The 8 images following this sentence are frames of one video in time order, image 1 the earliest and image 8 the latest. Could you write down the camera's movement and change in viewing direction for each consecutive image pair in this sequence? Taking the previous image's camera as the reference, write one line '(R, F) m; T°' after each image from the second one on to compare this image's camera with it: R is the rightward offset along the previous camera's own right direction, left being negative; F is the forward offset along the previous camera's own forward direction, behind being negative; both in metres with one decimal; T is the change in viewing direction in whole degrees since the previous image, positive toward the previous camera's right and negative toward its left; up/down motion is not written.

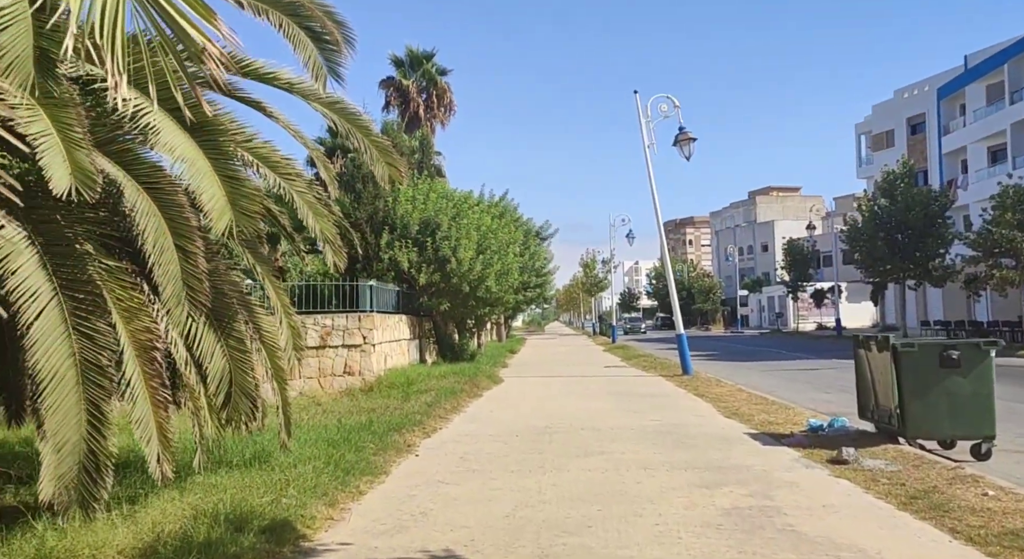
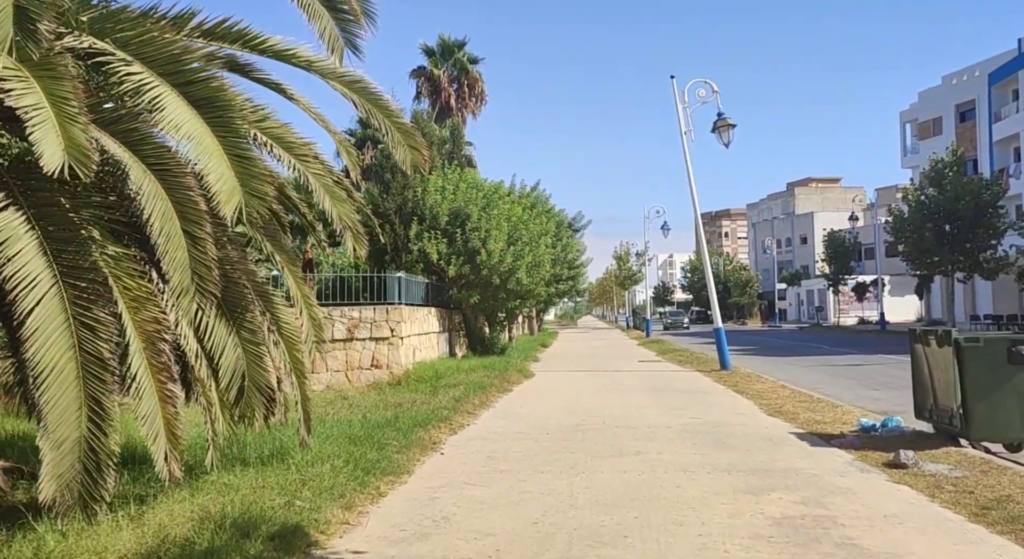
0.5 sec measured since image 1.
(0.0, +0.5) m; -2°
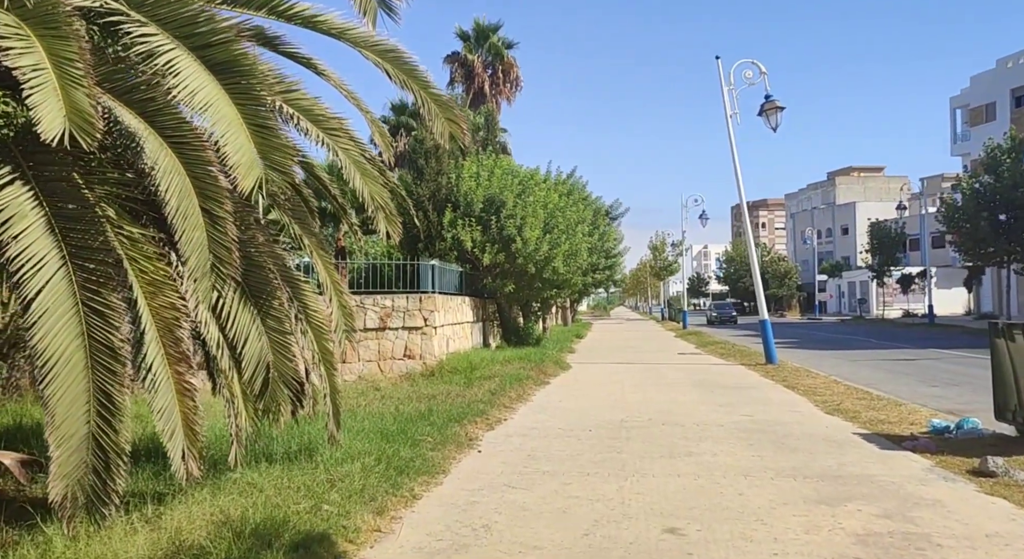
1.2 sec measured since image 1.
(-0.1, +0.6) m; -2°
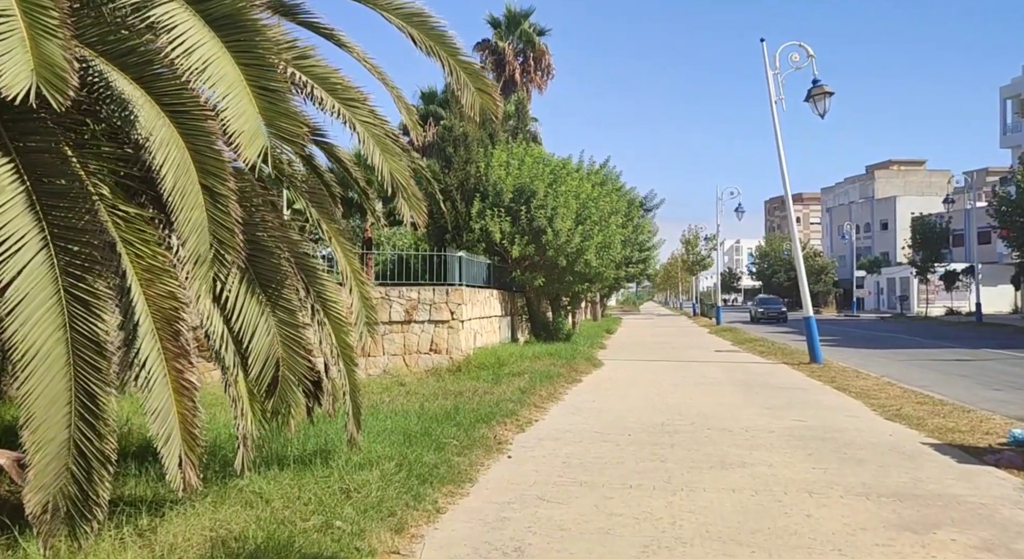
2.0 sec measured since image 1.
(-0.1, +0.7) m; -2°
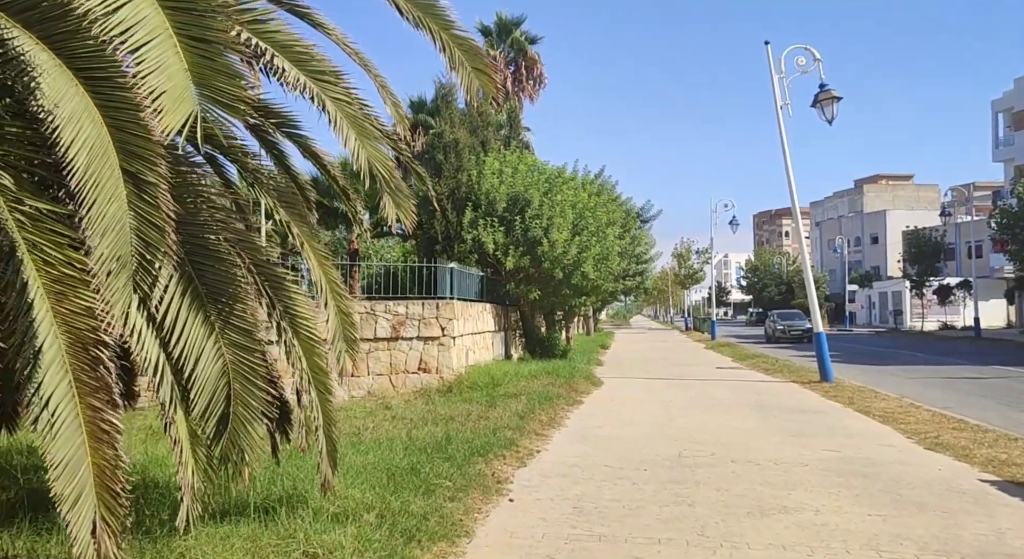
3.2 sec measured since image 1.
(-0.1, +1.0) m; +1°
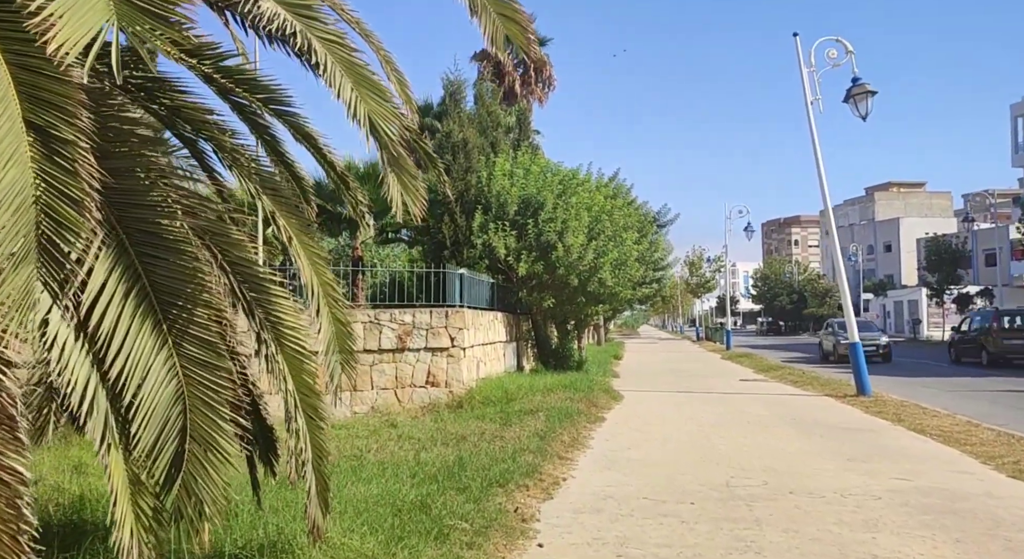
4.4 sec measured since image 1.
(-0.1, +1.0) m; 0°
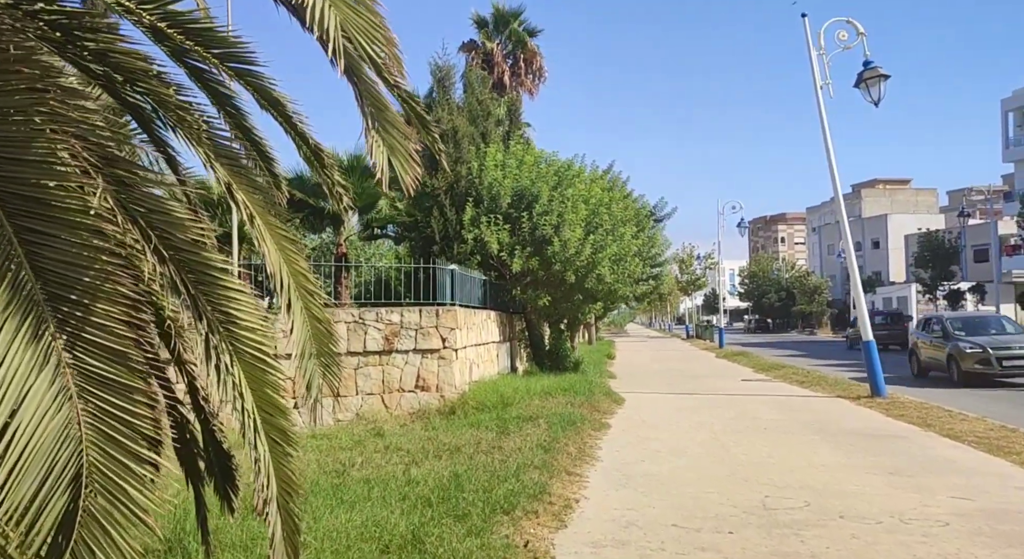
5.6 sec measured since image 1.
(-0.1, +1.0) m; +1°
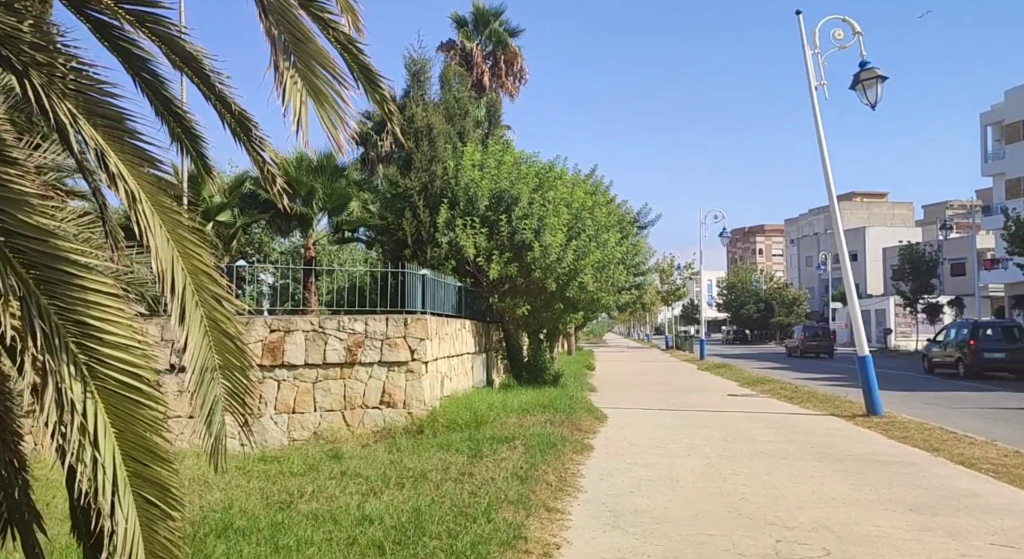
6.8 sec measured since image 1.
(0.0, +1.0) m; +1°
